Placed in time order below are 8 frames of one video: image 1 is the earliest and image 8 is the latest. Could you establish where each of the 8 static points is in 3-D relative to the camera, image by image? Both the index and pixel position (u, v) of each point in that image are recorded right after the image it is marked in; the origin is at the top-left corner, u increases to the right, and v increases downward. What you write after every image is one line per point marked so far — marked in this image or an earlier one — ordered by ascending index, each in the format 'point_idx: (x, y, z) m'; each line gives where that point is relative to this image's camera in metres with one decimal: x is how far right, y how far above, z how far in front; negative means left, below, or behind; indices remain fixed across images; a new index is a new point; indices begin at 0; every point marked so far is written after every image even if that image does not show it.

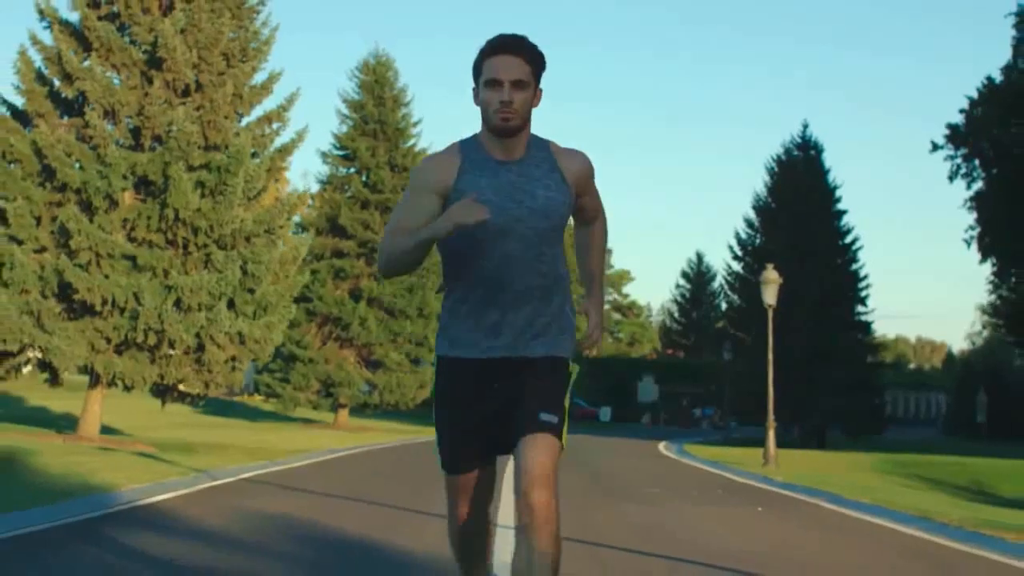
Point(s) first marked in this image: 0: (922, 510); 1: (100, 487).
0: (+5.2, -2.7, +16.8) m
1: (-4.8, -2.4, +16.1) m
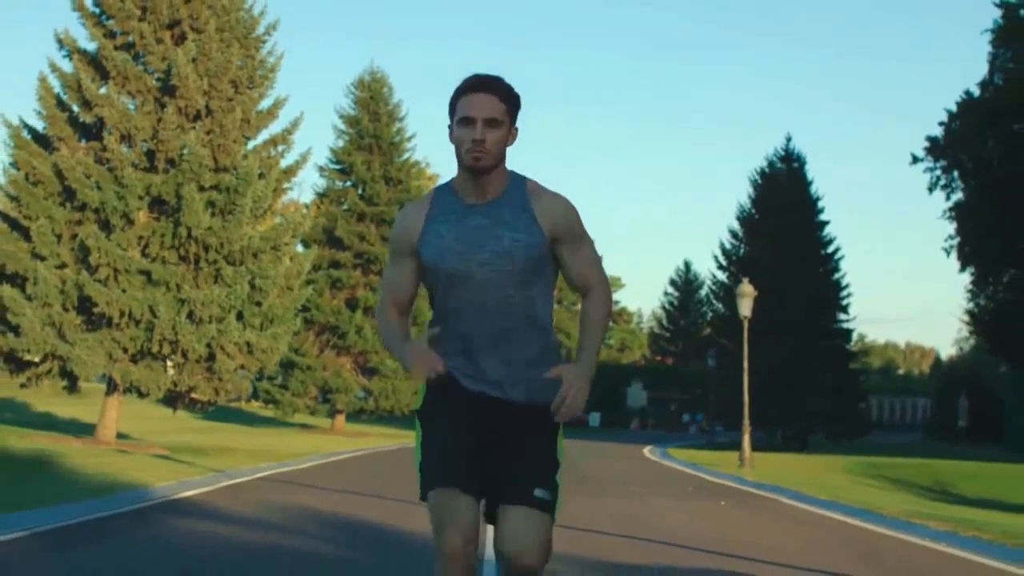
0: (+5.1, -3.0, +18.7) m
1: (-4.9, -2.6, +17.9) m
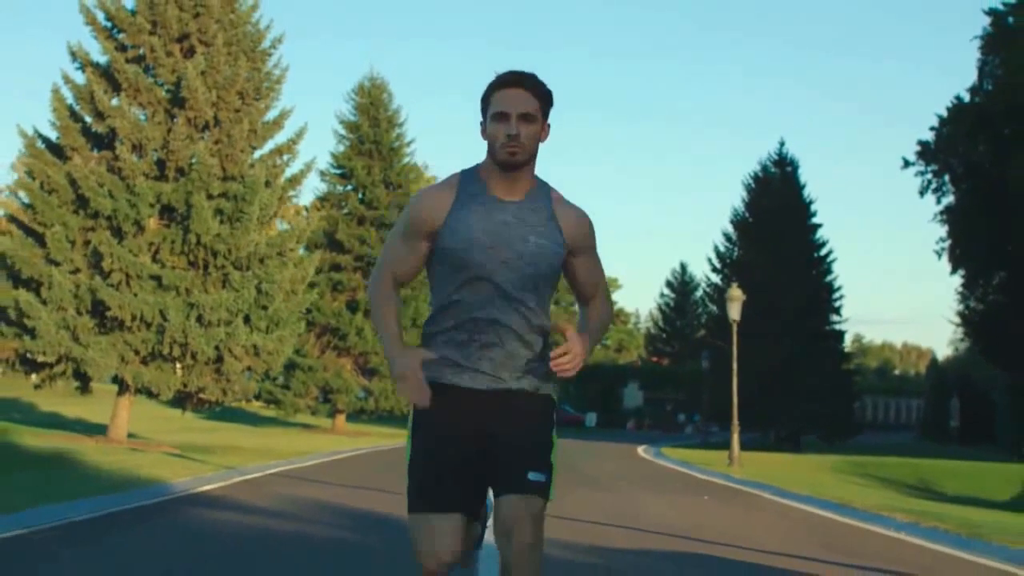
0: (+5.0, -3.1, +19.8) m
1: (-5.0, -2.7, +19.0) m
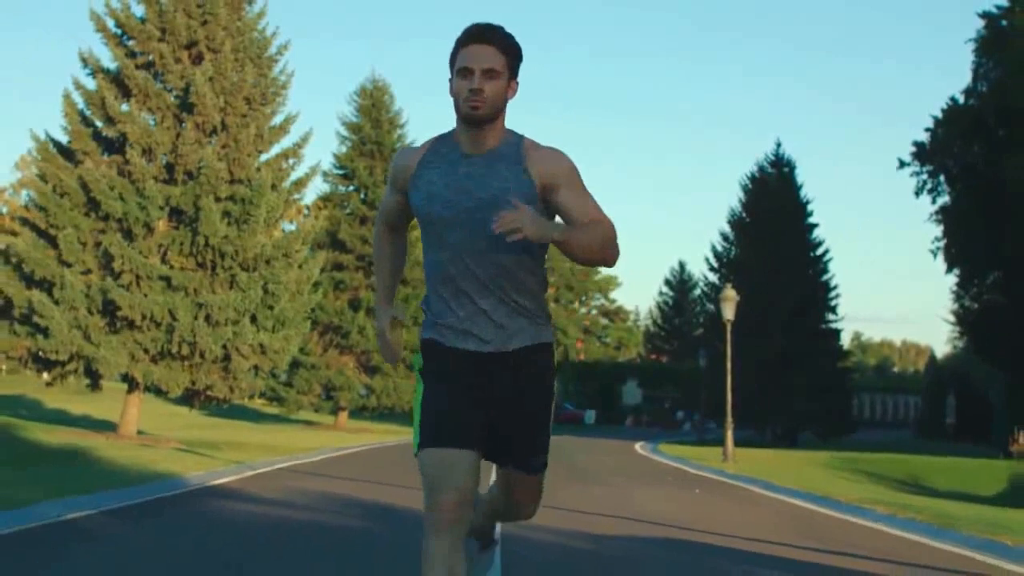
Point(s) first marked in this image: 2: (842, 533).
0: (+5.0, -3.1, +20.6) m
1: (-5.0, -2.7, +19.8) m
2: (+3.5, -2.5, +14.1) m
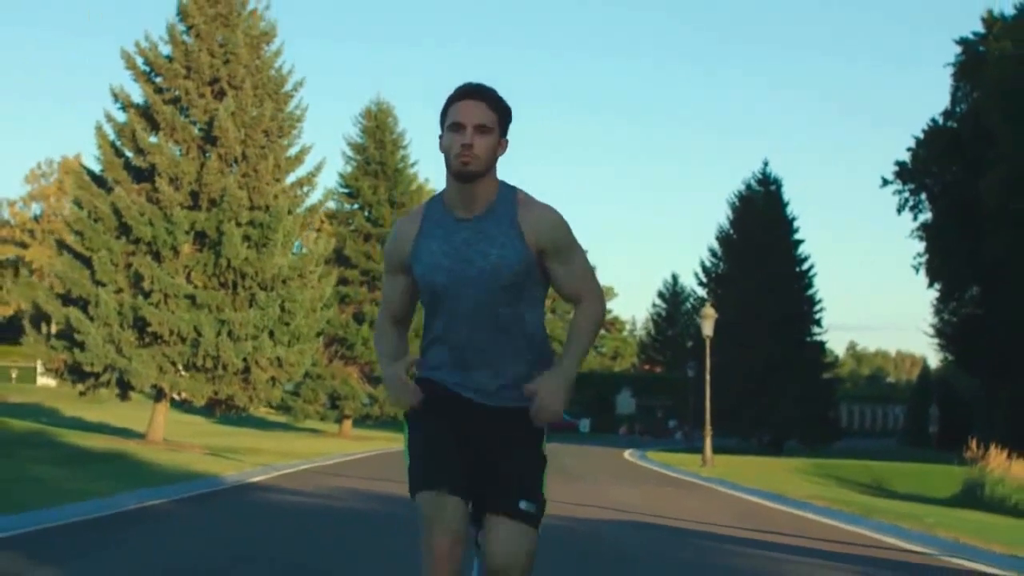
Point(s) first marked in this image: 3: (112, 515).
0: (+4.9, -3.5, +23.4) m
1: (-5.0, -3.1, +22.6) m
2: (+3.4, -2.9, +16.9) m
3: (-4.7, -2.7, +16.2) m
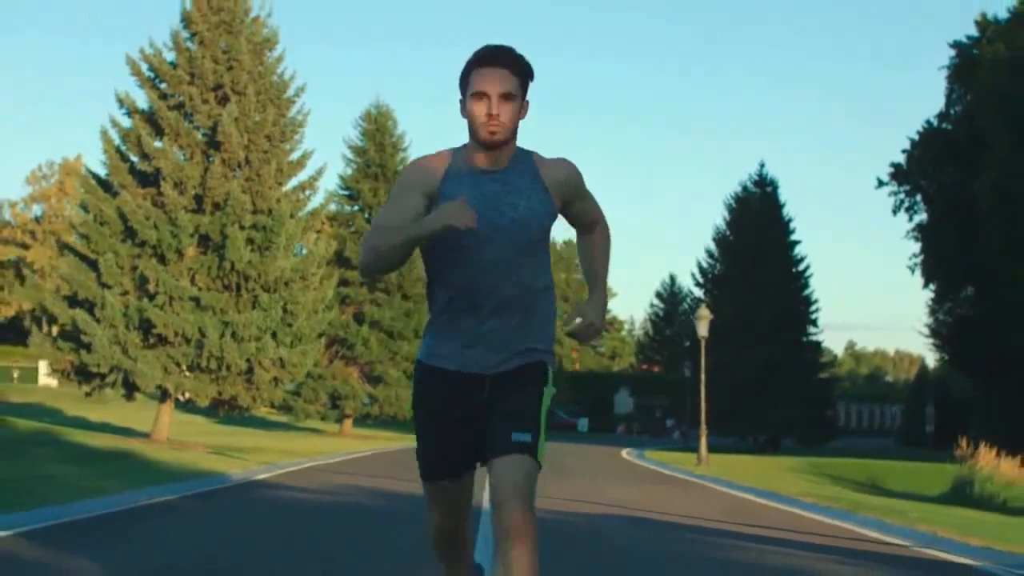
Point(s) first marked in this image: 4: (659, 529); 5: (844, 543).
0: (+4.9, -3.6, +24.0) m
1: (-5.1, -3.2, +23.2) m
2: (+3.4, -2.9, +17.5) m
3: (-4.8, -2.8, +16.9) m
4: (+1.7, -2.8, +15.7) m
5: (+3.5, -2.7, +14.3) m
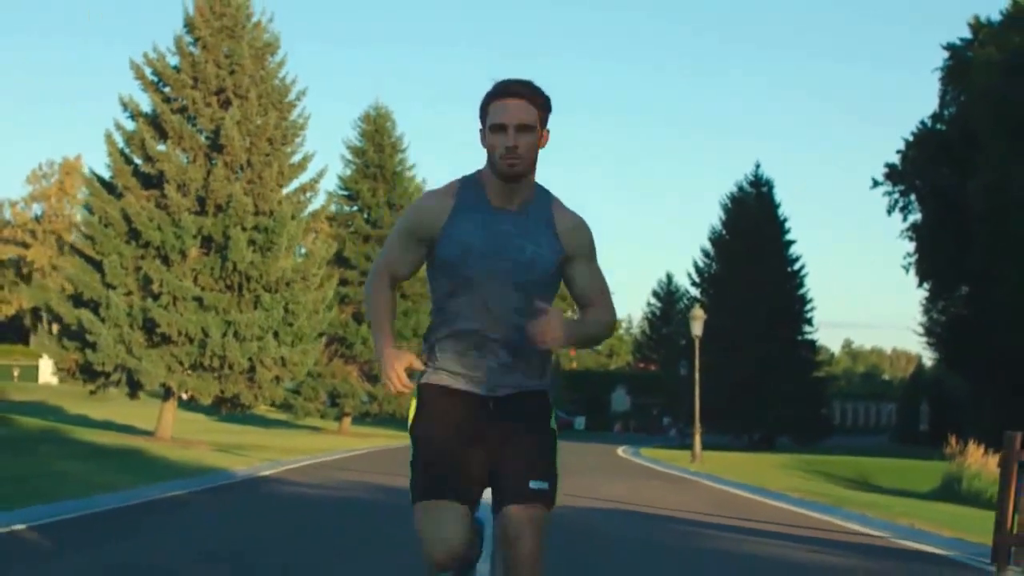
0: (+4.8, -3.6, +24.7) m
1: (-5.1, -3.2, +23.9) m
2: (+3.3, -3.0, +18.2) m
3: (-4.8, -2.8, +17.5) m
4: (+1.7, -2.8, +16.3) m
5: (+3.5, -2.7, +15.0) m
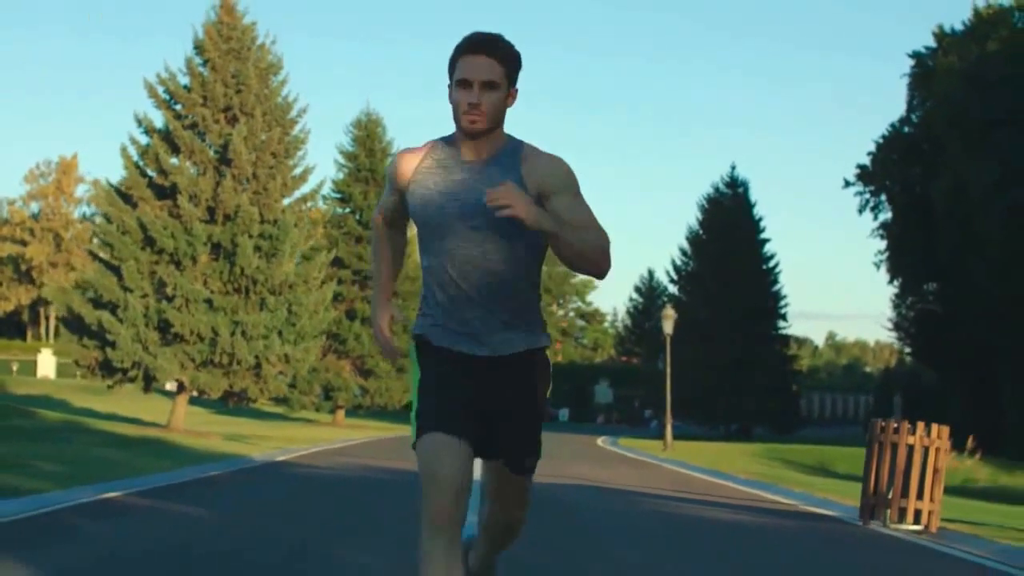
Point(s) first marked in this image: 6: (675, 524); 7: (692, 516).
0: (+4.5, -3.7, +27.8) m
1: (-5.4, -3.3, +26.8) m
2: (+3.1, -3.1, +21.3) m
3: (-5.0, -3.0, +20.5) m
4: (+1.4, -3.0, +19.4) m
5: (+3.3, -2.9, +18.1) m
6: (+1.9, -2.8, +15.8) m
7: (+2.2, -2.8, +16.6) m
